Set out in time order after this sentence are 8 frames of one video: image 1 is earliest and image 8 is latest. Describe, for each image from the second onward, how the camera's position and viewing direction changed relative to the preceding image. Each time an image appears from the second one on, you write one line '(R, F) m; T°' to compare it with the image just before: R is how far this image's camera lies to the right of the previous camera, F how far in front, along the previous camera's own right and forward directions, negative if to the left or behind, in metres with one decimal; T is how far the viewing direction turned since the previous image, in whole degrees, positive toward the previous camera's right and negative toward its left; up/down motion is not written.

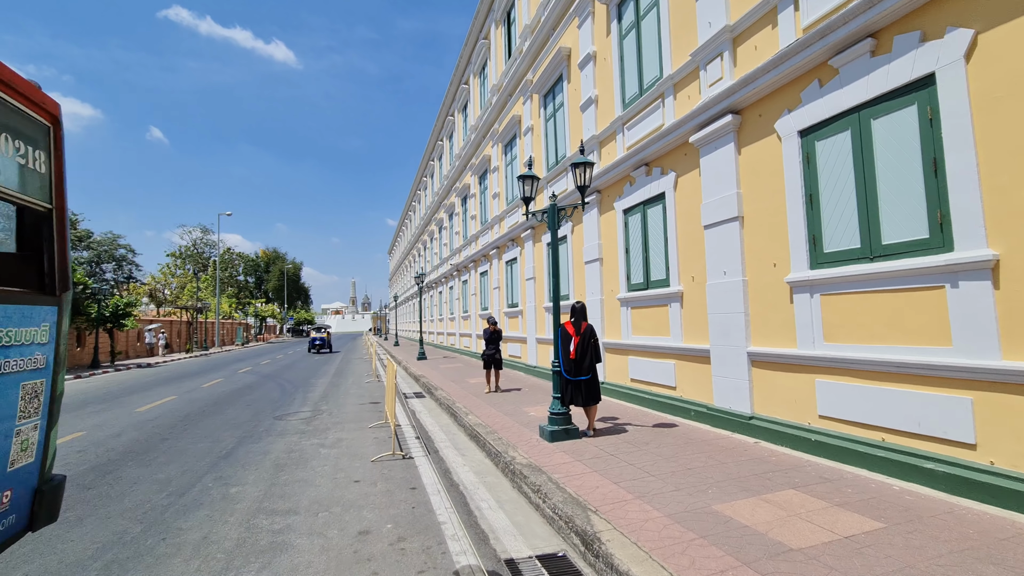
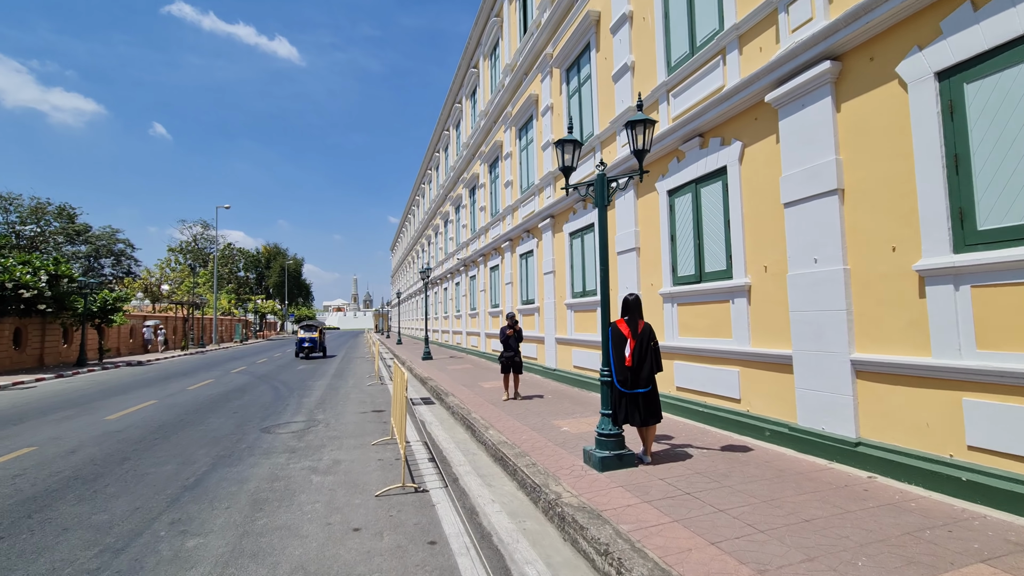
(-0.4, +1.2) m; 0°
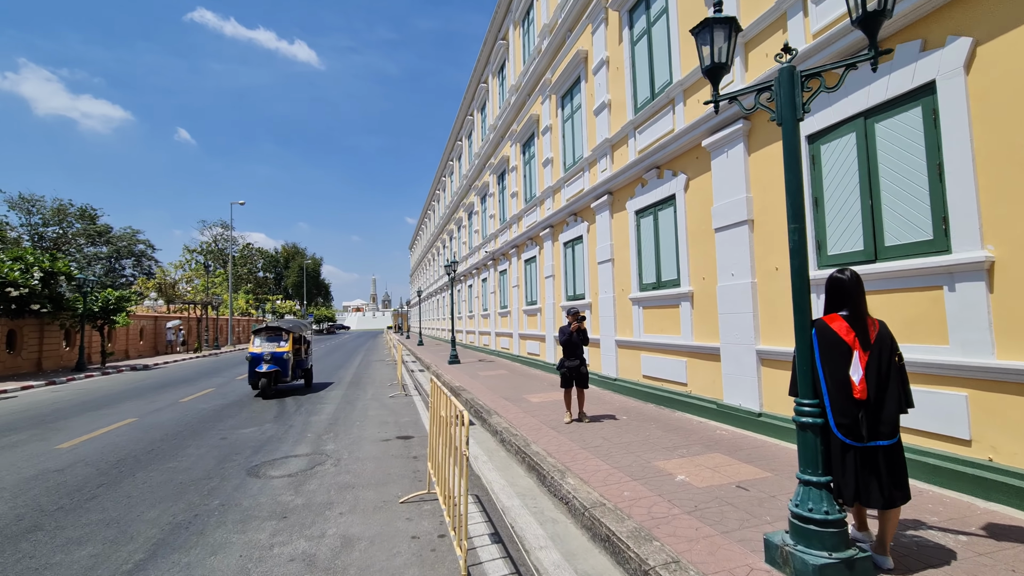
(-0.7, +2.1) m; -2°
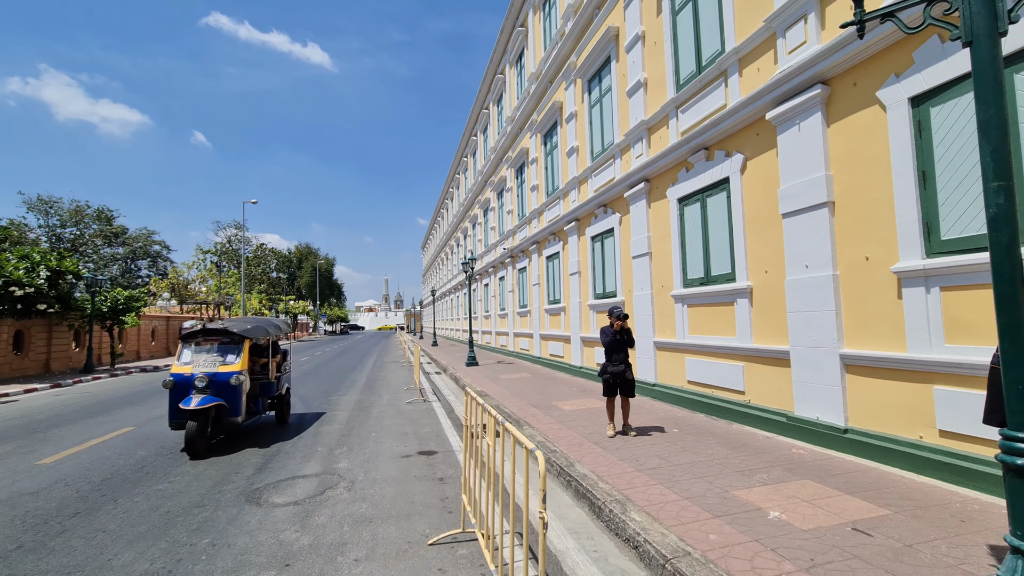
(-0.3, +0.8) m; -1°
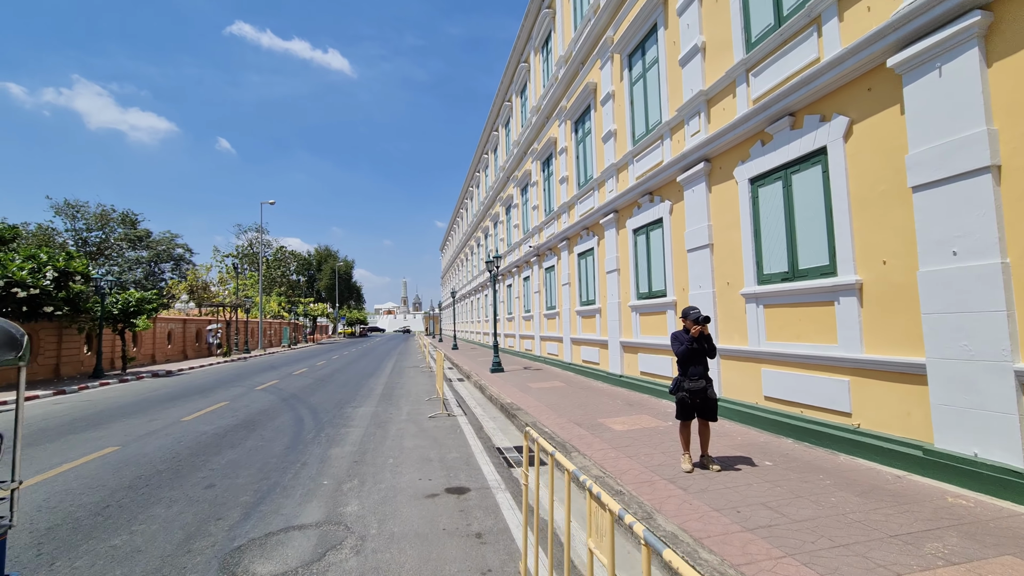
(-0.3, +1.2) m; -2°
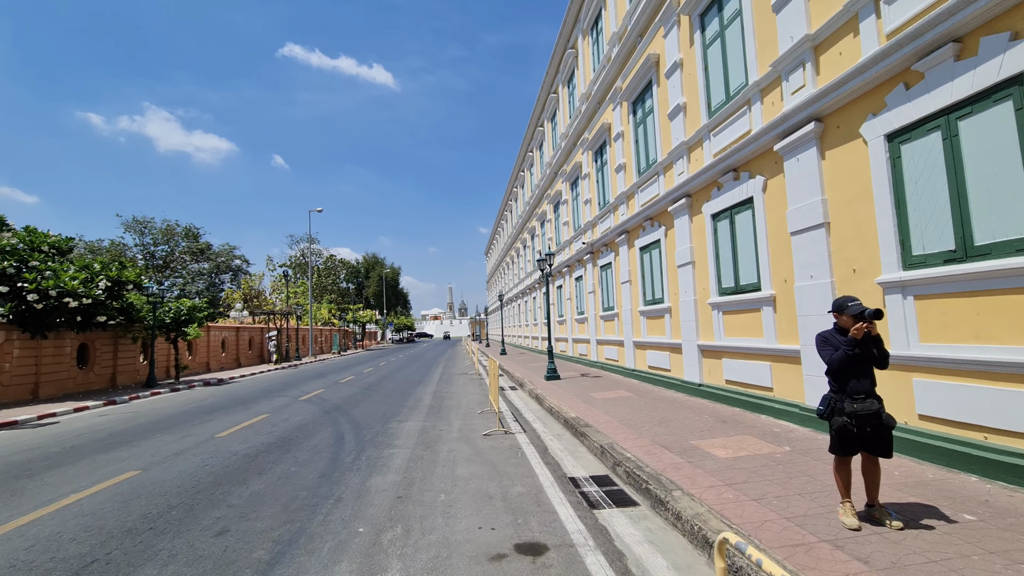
(-0.3, +1.2) m; -5°
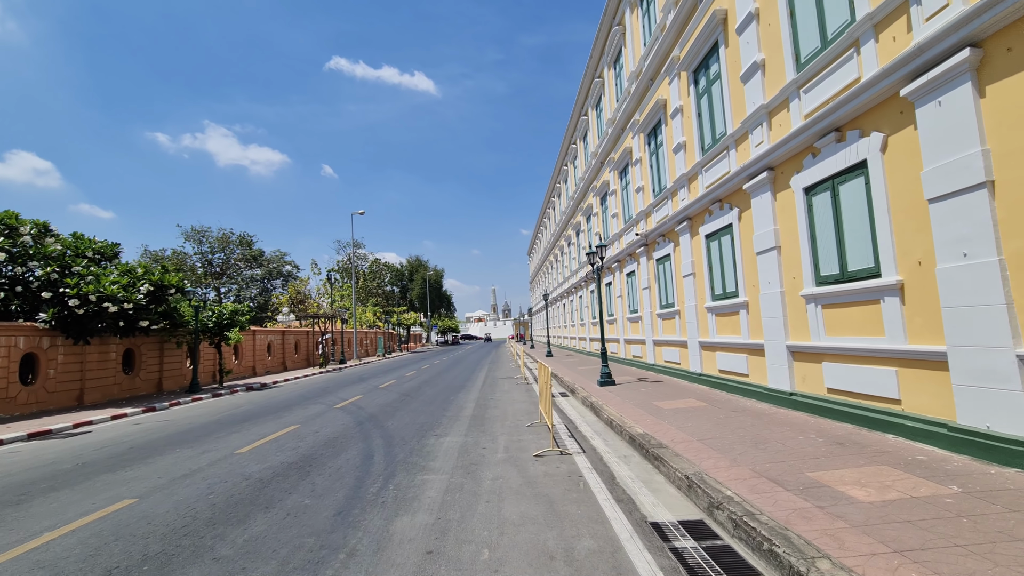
(-0.1, +1.2) m; -5°
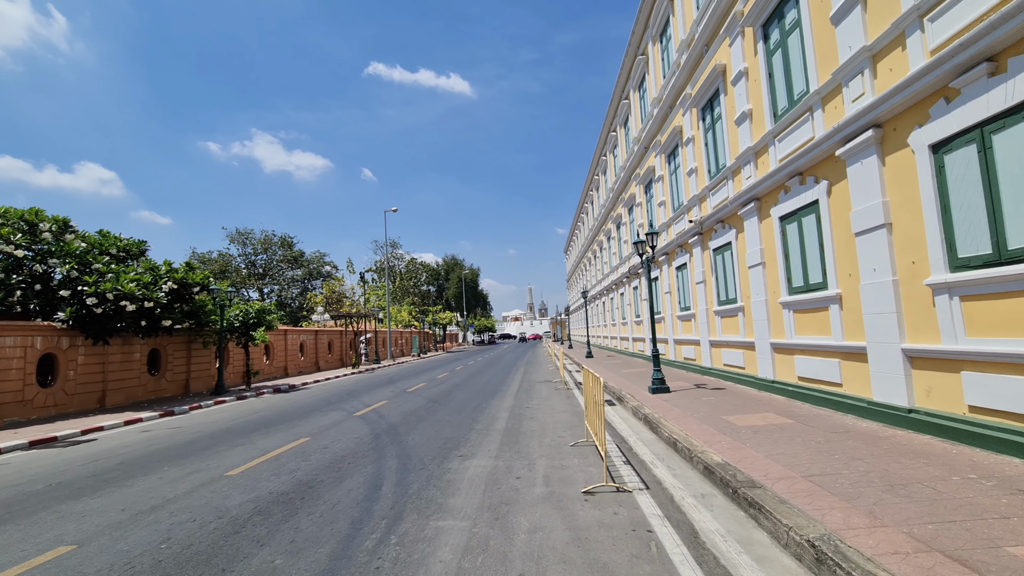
(0.0, +1.4) m; -4°
